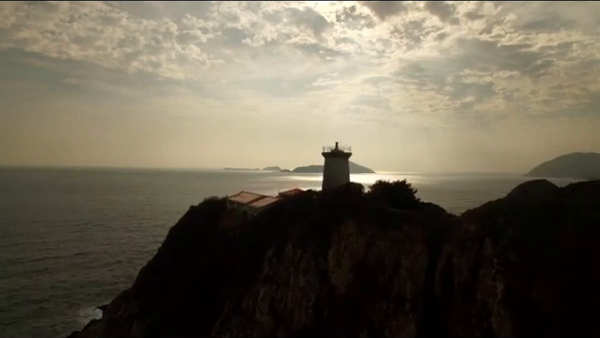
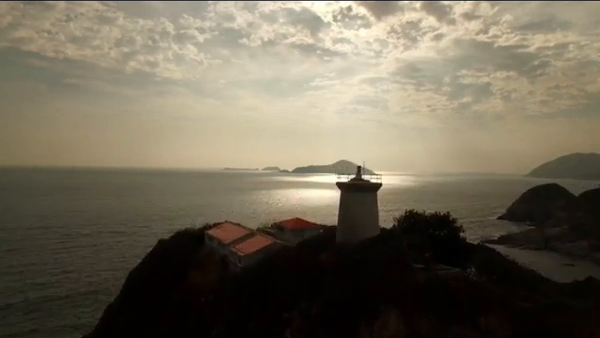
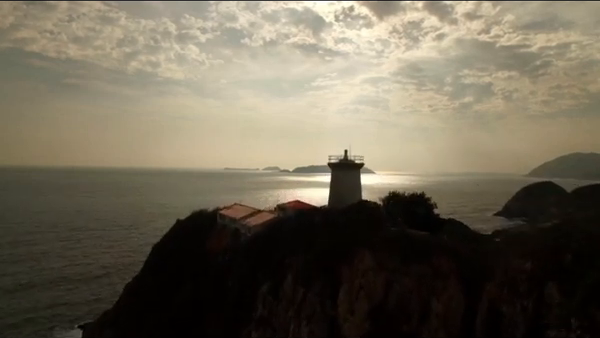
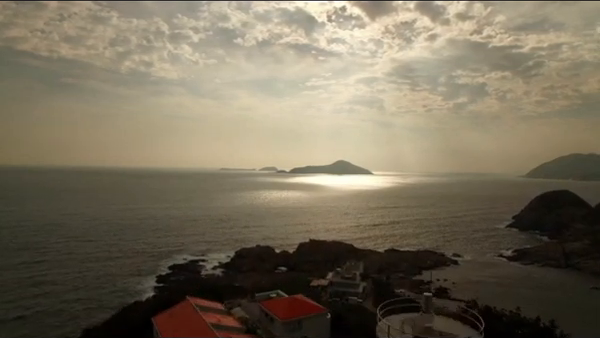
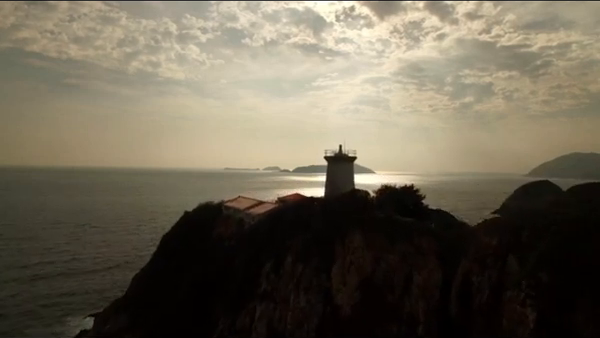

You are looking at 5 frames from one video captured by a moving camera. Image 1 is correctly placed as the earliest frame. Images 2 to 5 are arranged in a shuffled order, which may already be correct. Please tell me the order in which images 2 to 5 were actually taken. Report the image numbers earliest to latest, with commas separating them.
5, 3, 2, 4
